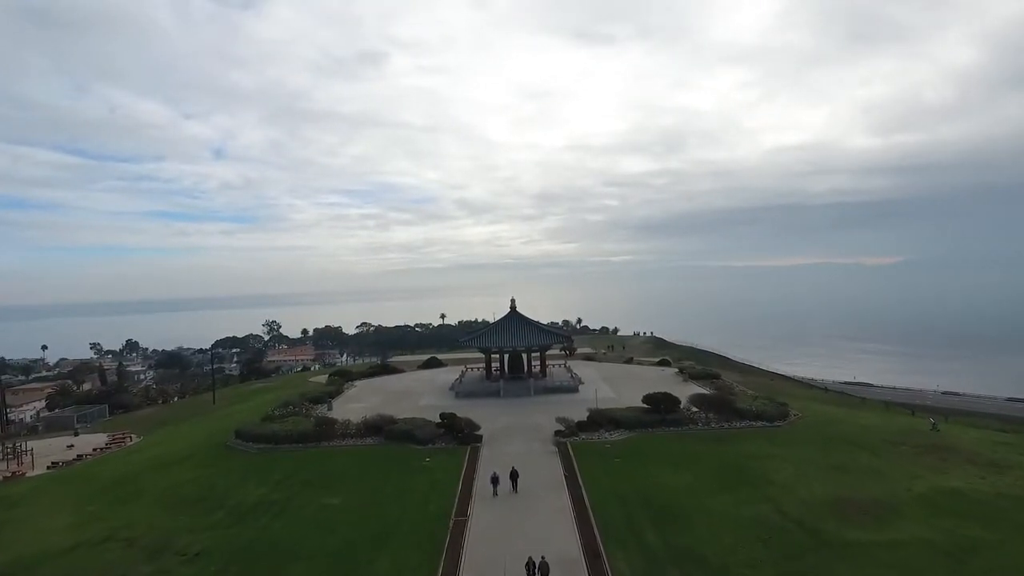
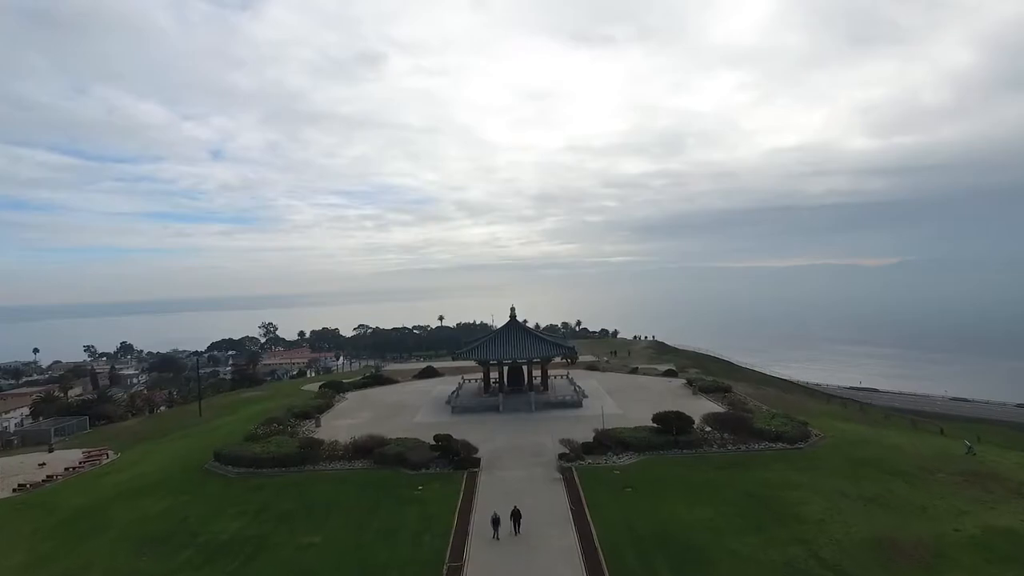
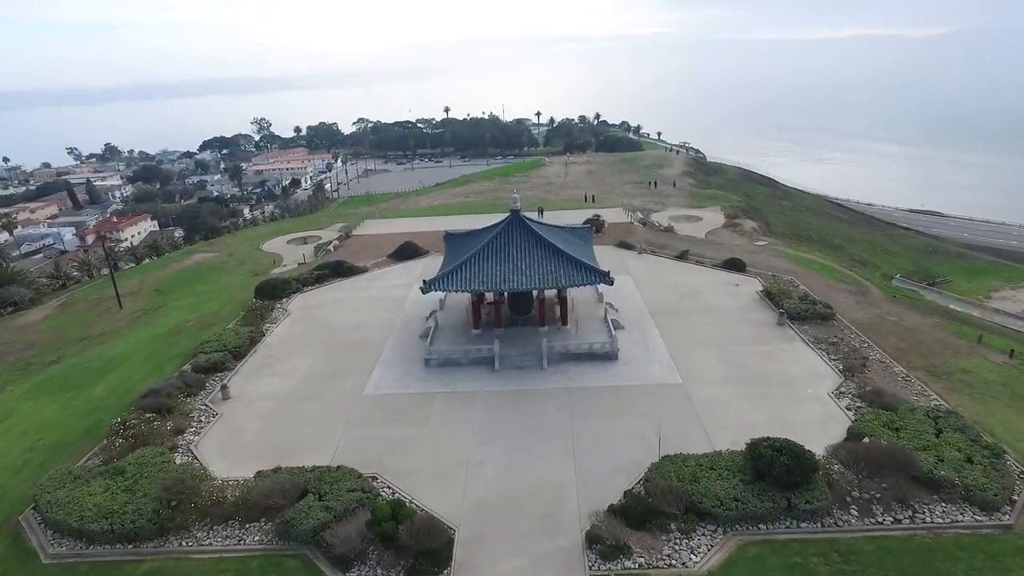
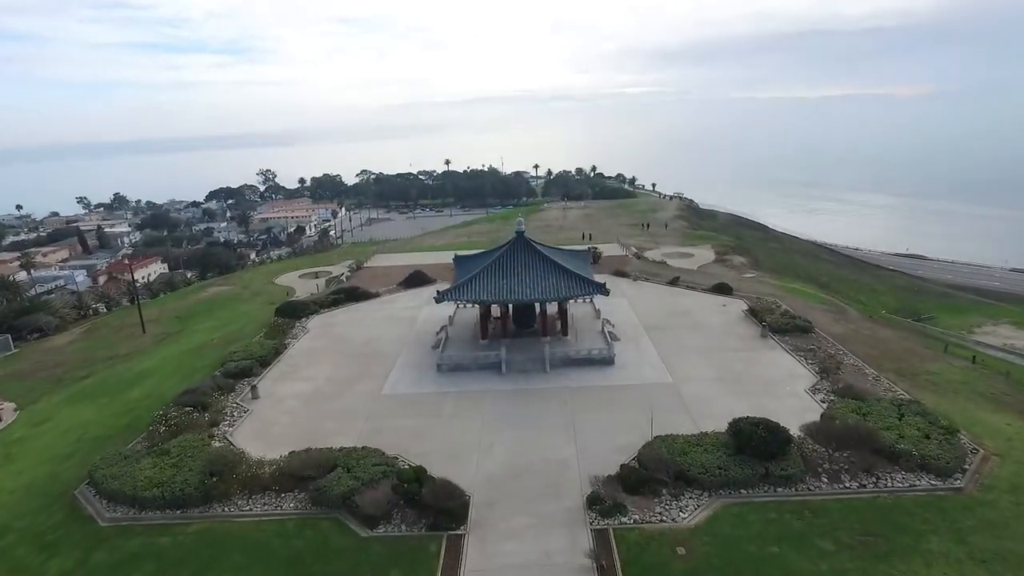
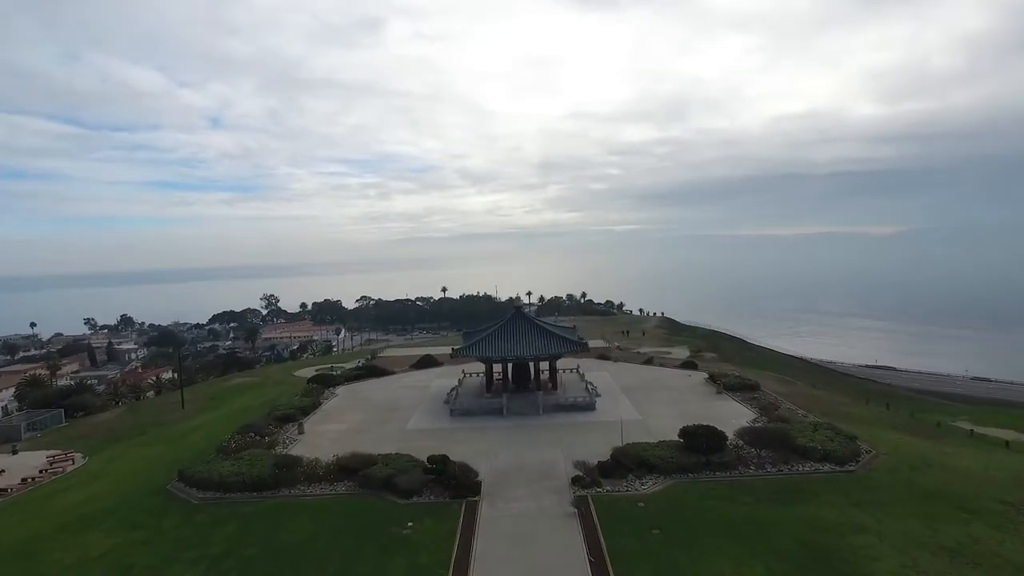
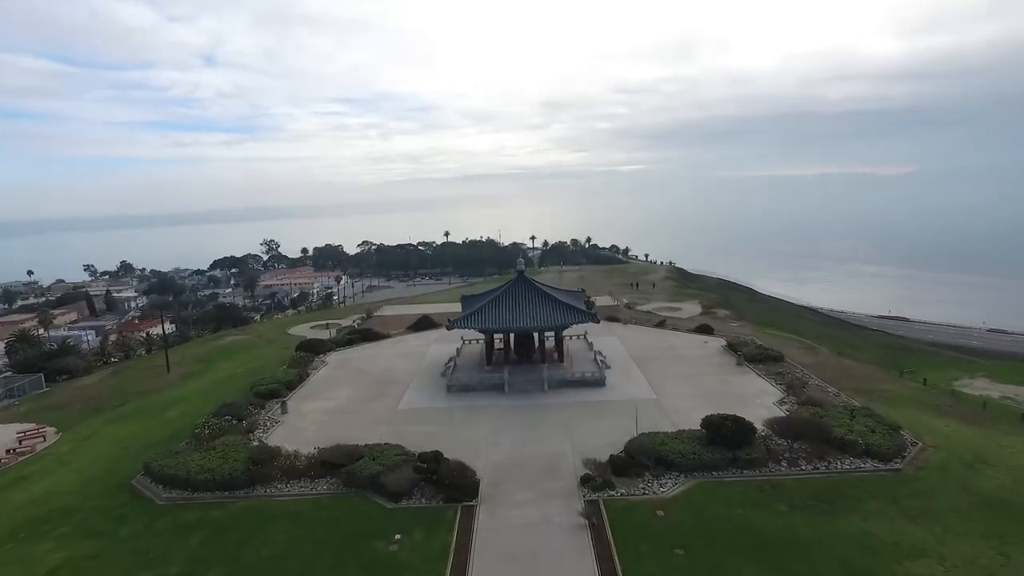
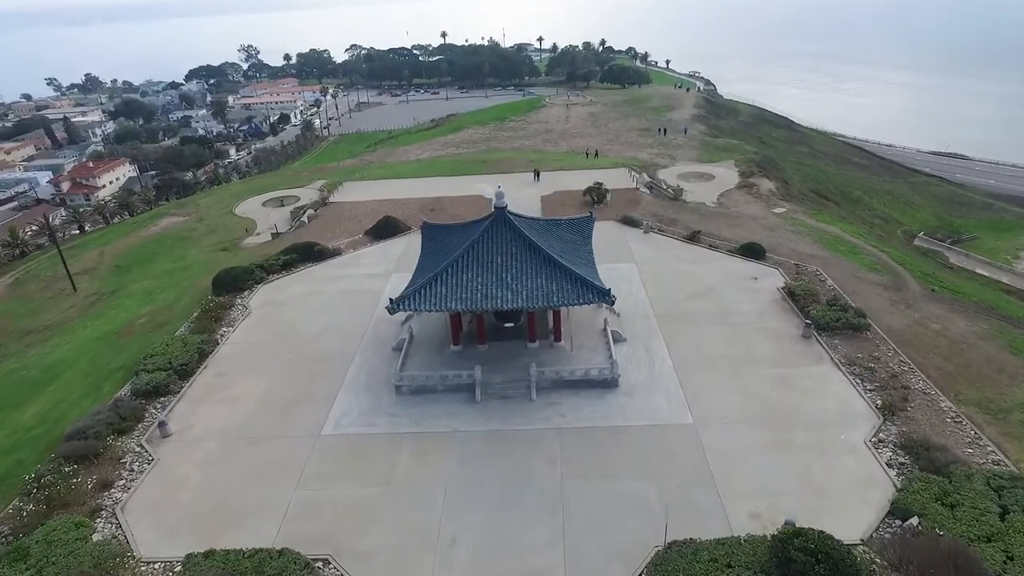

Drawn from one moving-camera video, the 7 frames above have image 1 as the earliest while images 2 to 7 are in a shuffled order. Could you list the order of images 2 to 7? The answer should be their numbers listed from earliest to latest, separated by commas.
2, 5, 6, 4, 3, 7
